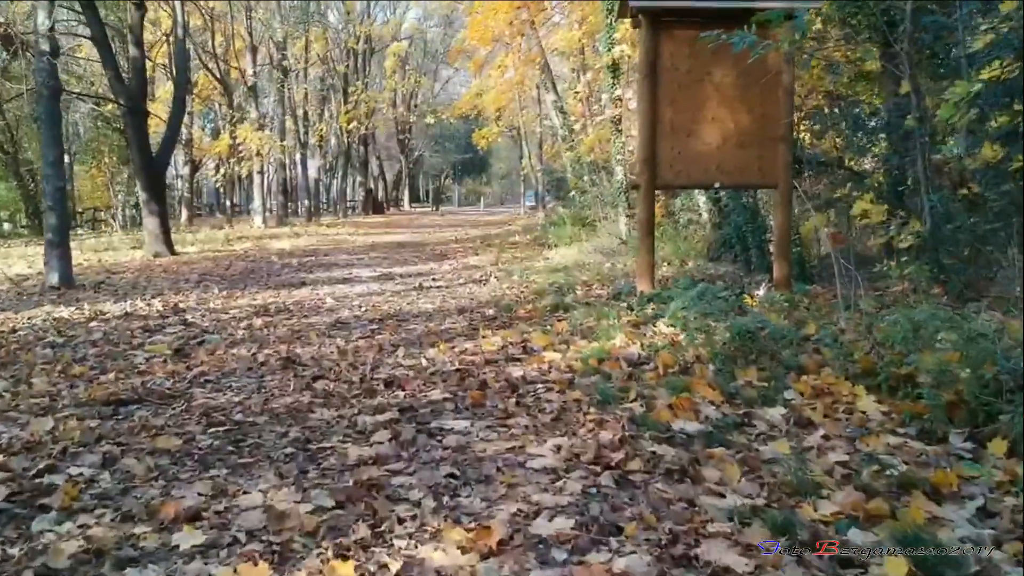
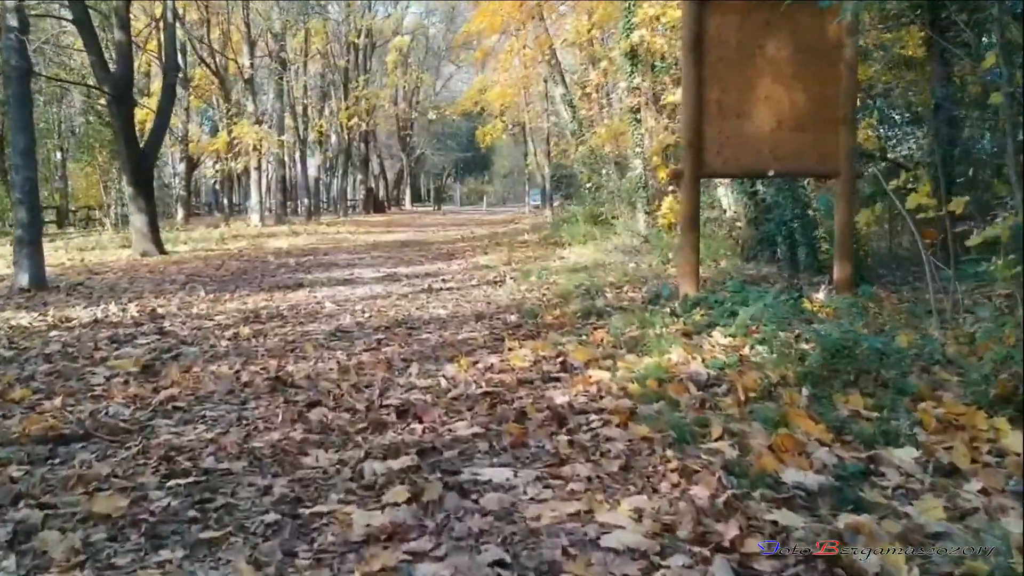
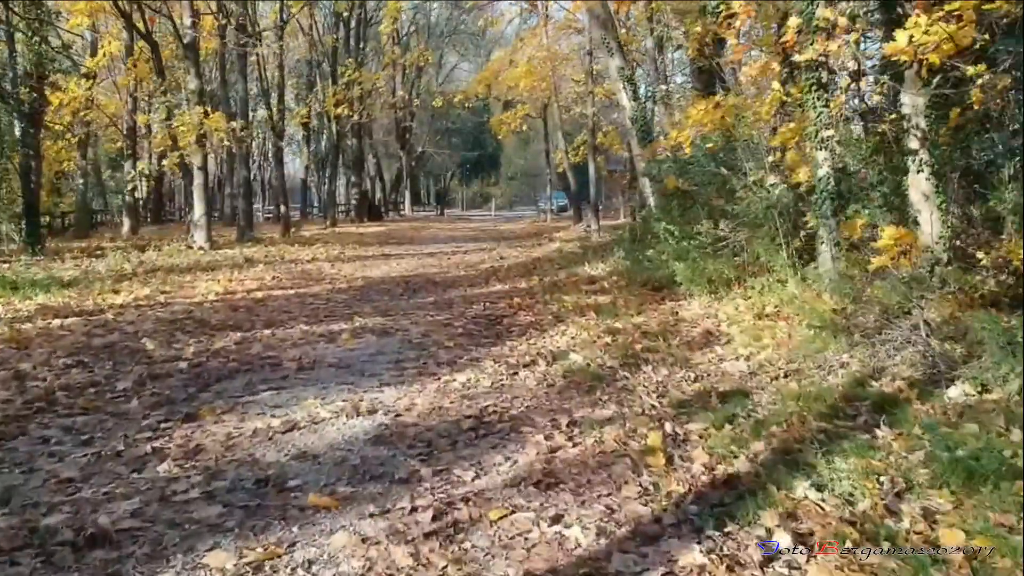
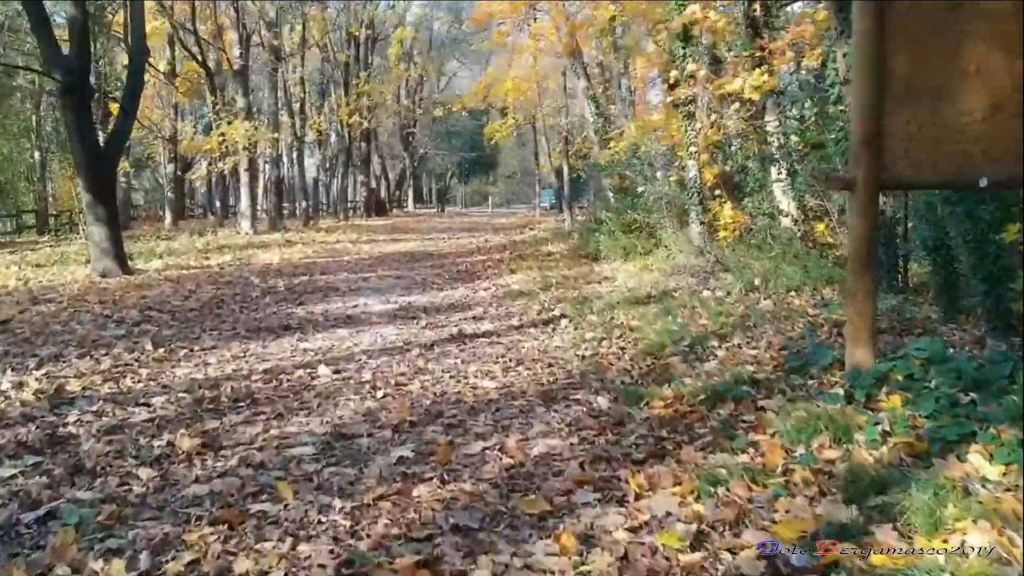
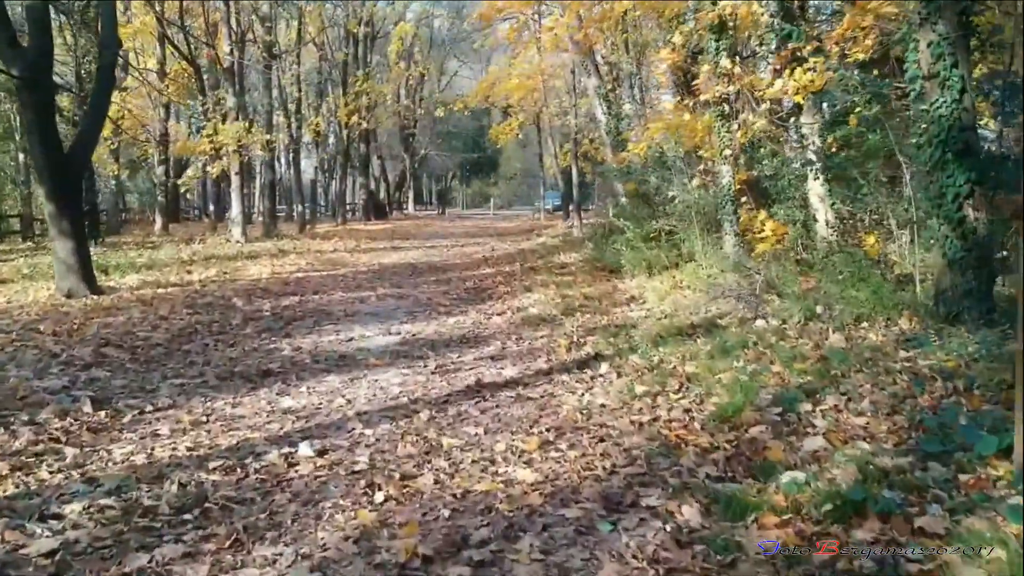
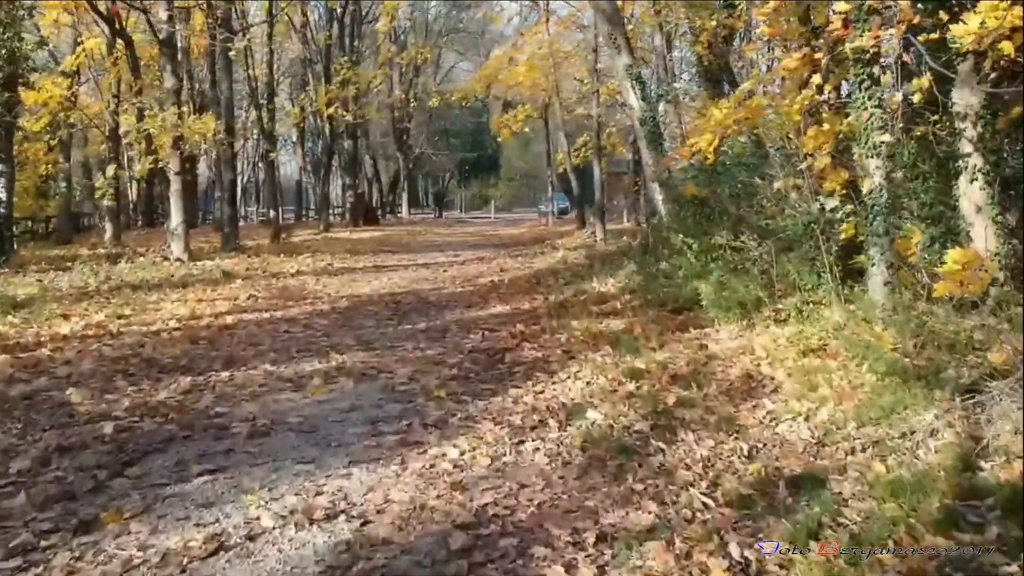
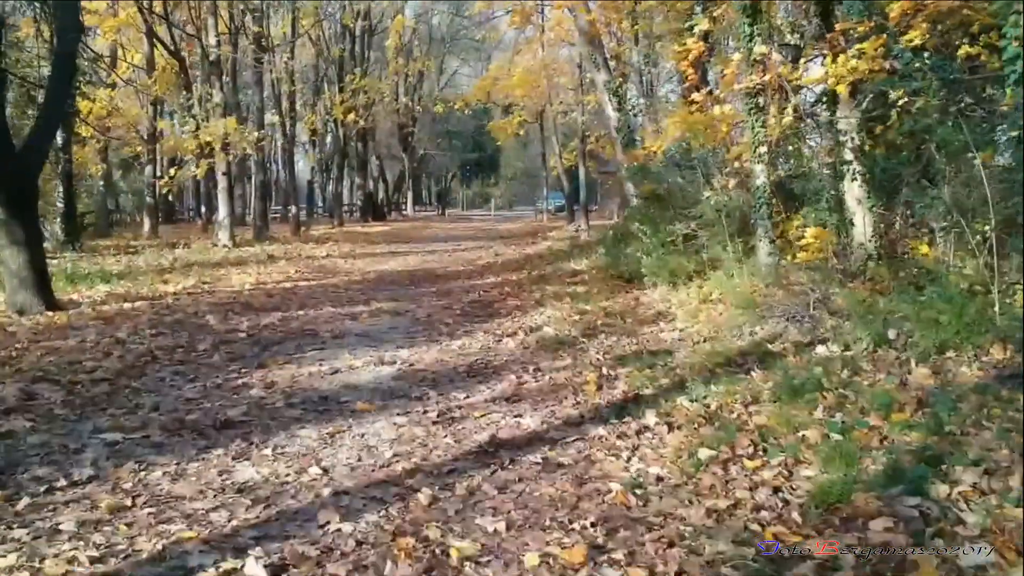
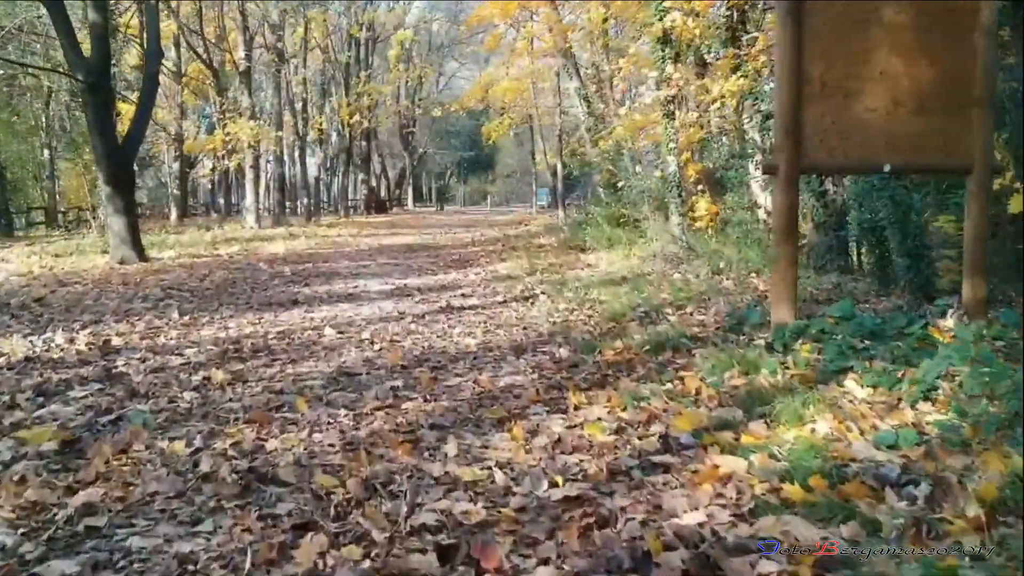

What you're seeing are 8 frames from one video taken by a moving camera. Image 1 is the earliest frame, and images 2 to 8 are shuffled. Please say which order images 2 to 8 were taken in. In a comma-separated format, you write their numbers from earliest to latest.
2, 8, 4, 5, 7, 3, 6
